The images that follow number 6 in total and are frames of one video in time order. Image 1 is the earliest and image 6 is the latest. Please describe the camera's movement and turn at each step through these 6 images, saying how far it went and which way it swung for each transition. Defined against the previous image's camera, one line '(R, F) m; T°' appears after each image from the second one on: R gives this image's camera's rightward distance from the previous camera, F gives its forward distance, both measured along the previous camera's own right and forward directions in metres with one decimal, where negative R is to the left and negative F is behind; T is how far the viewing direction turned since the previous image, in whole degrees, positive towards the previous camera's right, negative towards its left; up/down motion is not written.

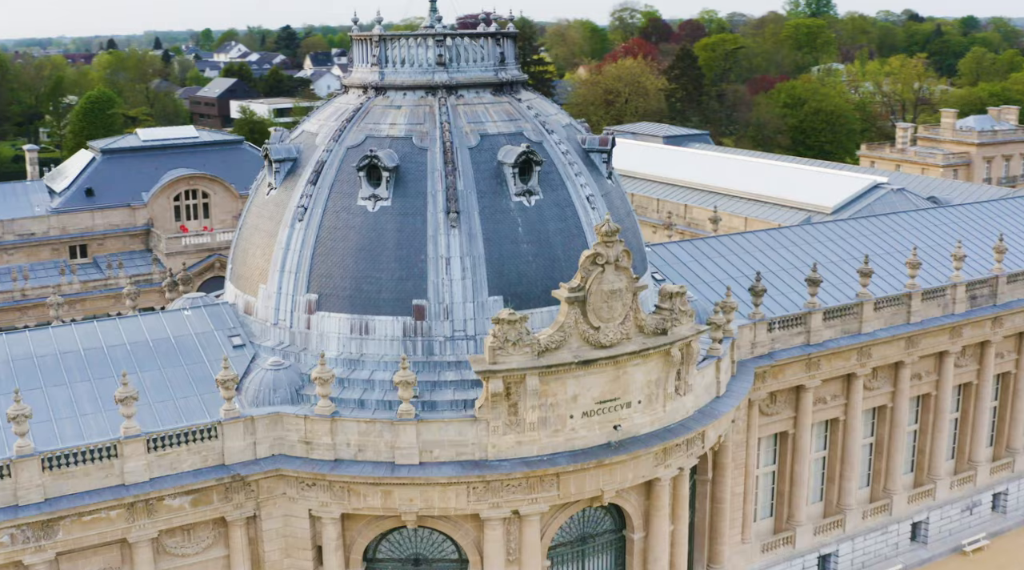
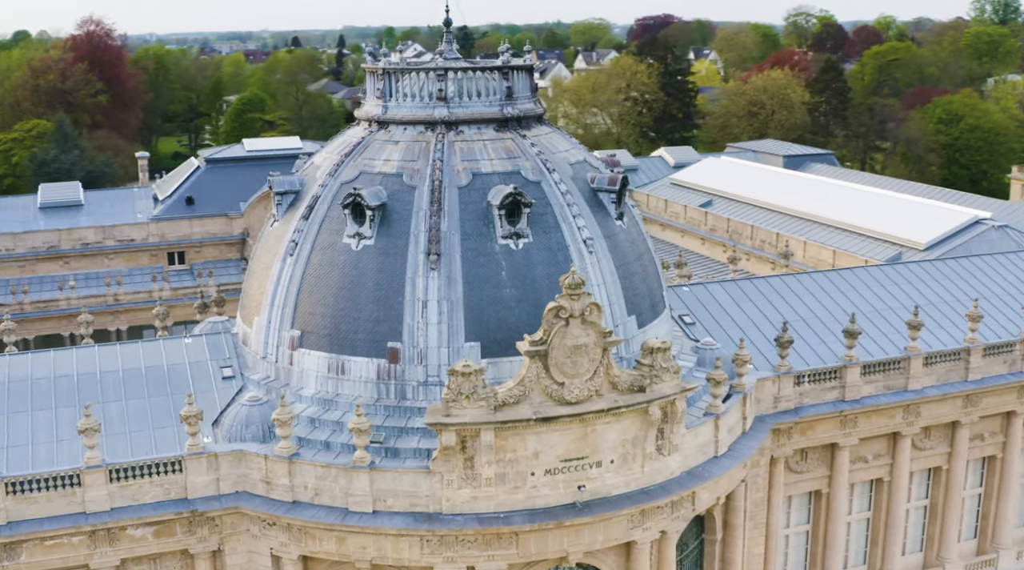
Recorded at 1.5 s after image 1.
(+4.8, +1.4) m; -8°
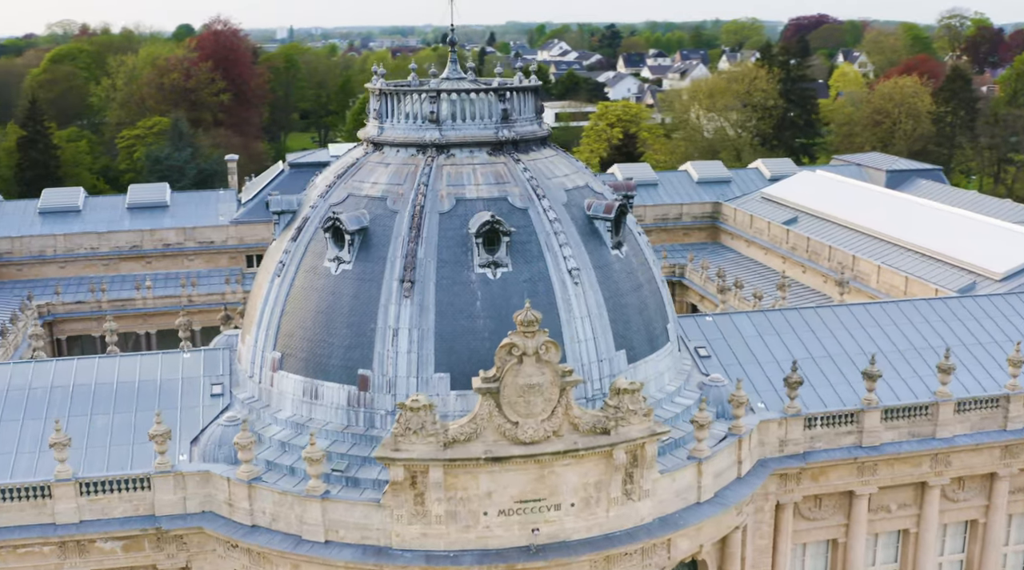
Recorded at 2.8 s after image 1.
(+4.2, +1.0) m; -7°
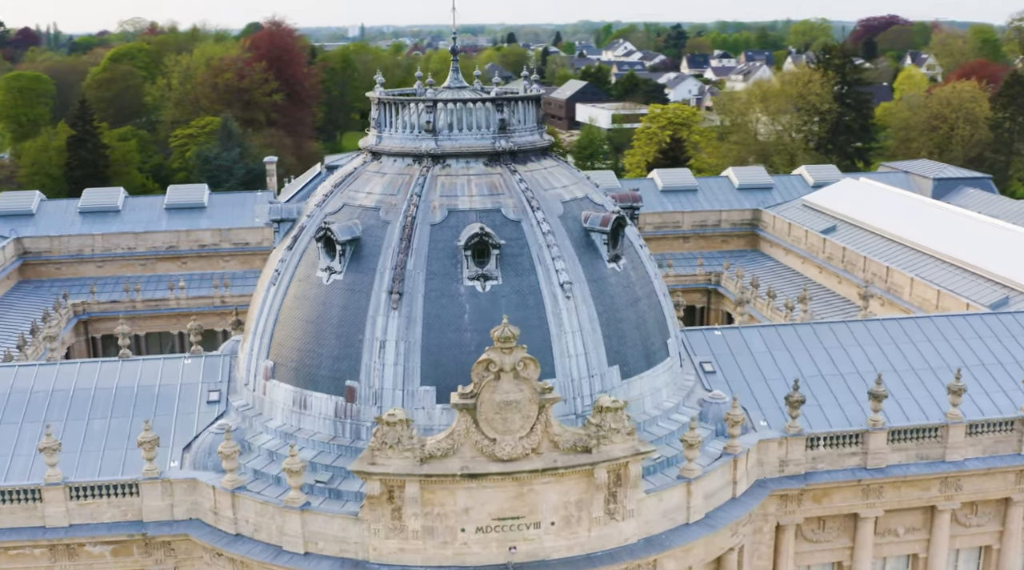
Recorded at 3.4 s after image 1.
(+1.9, +0.3) m; -3°
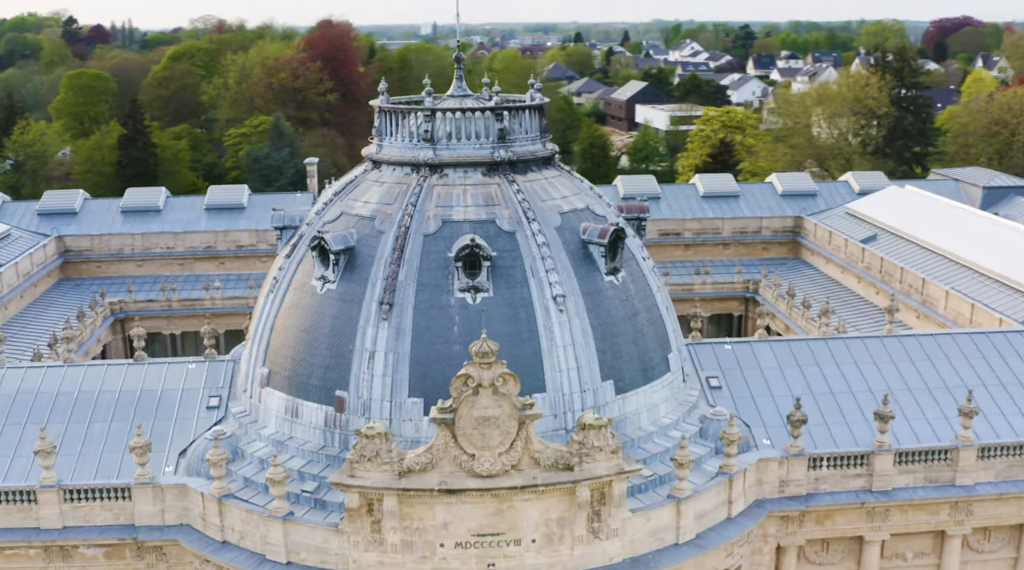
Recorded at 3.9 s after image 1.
(+1.9, +0.3) m; -3°
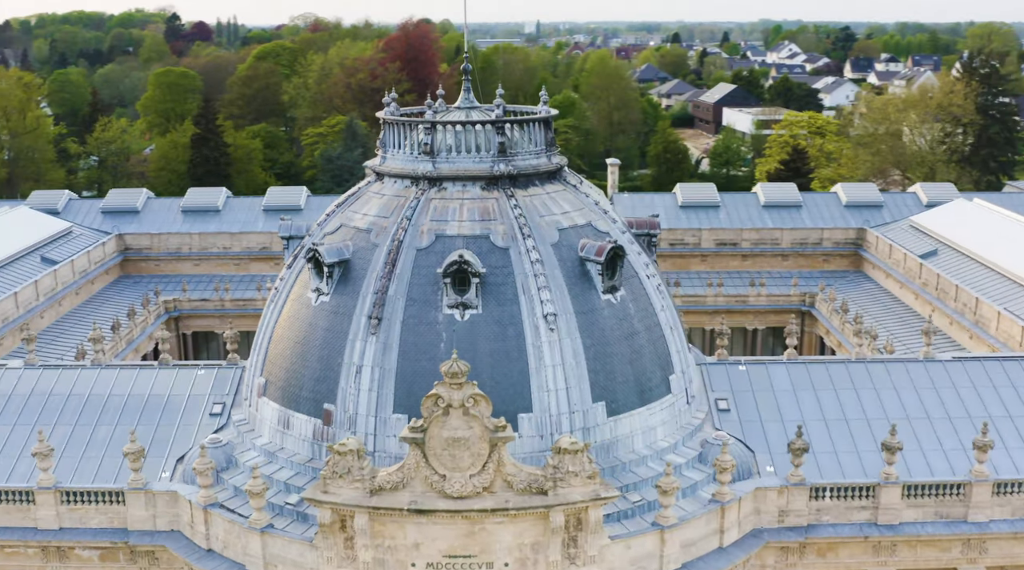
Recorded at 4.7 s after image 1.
(+2.6, +0.4) m; -5°
